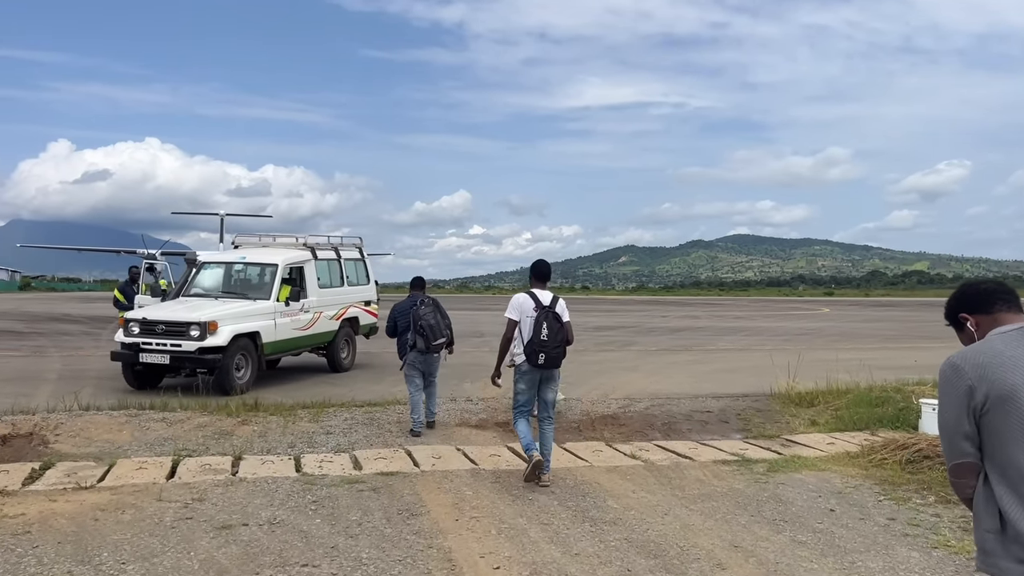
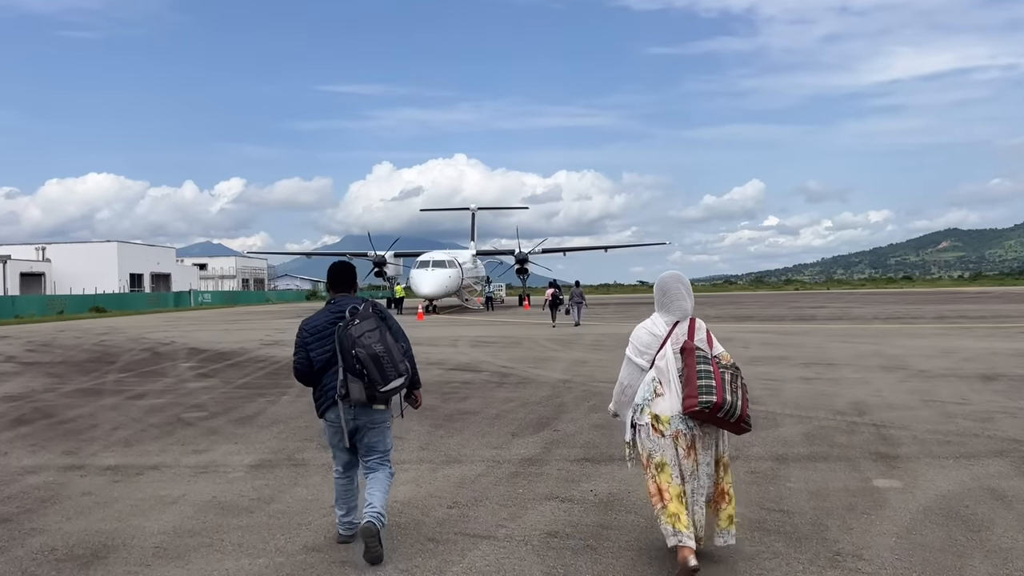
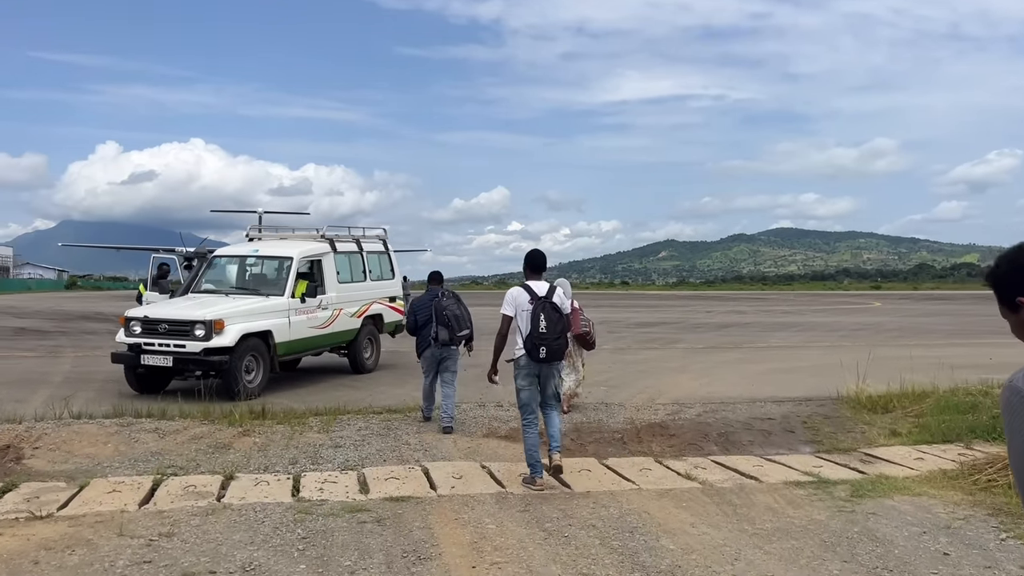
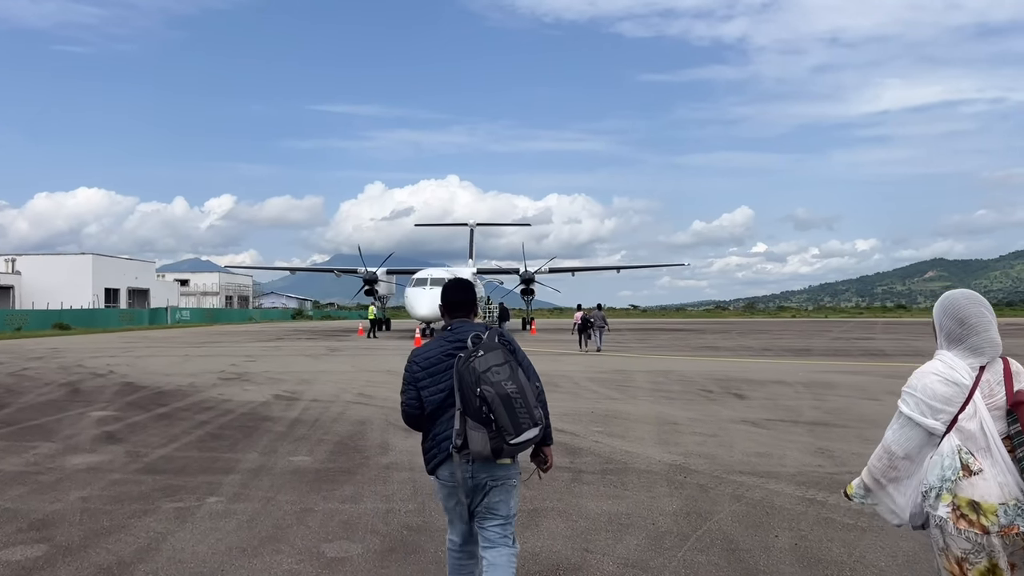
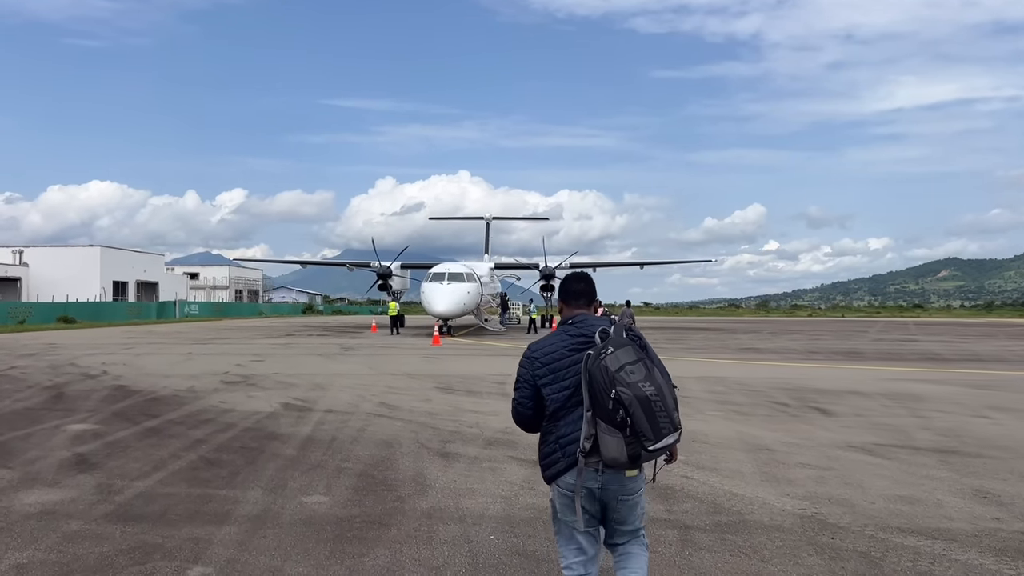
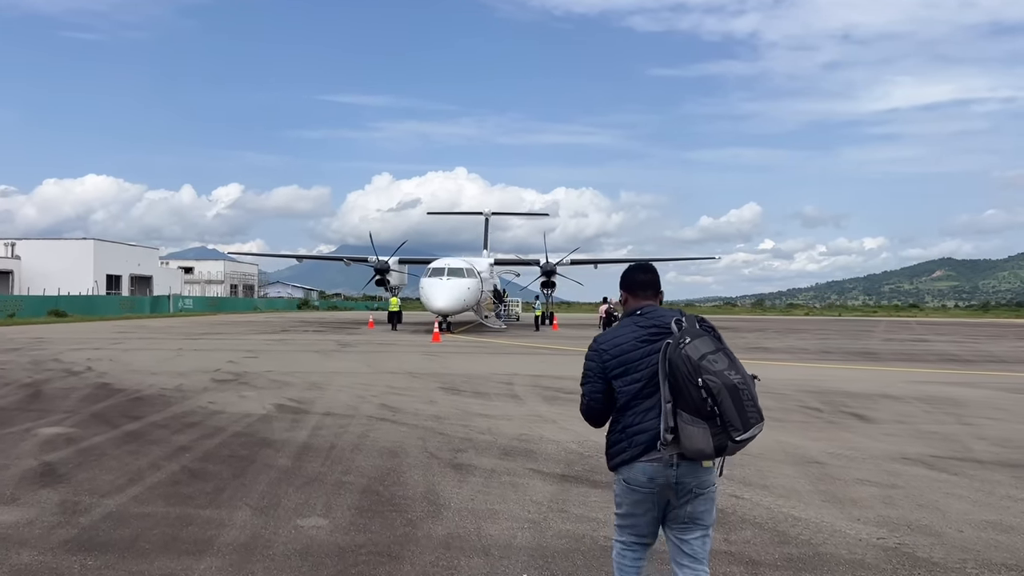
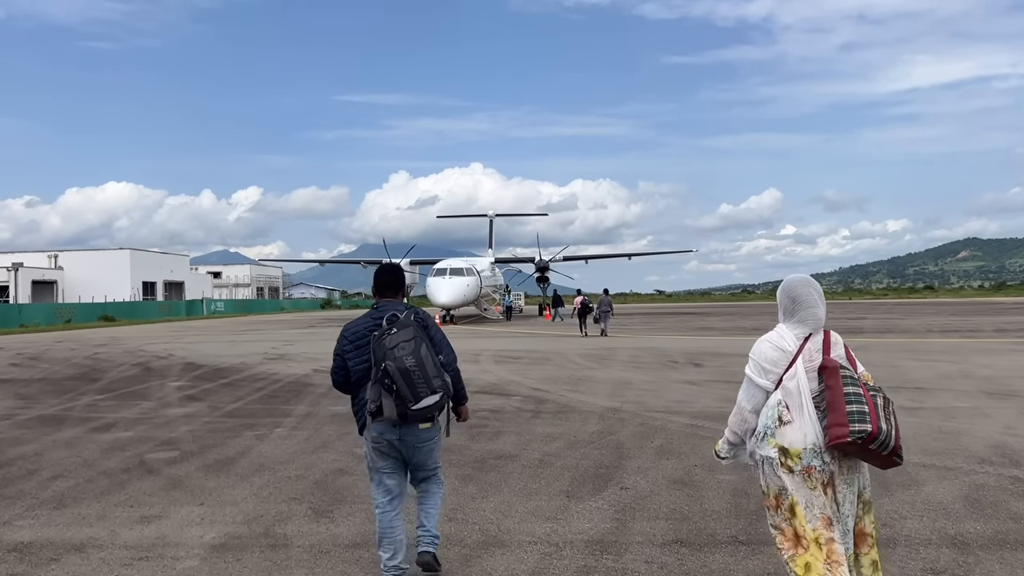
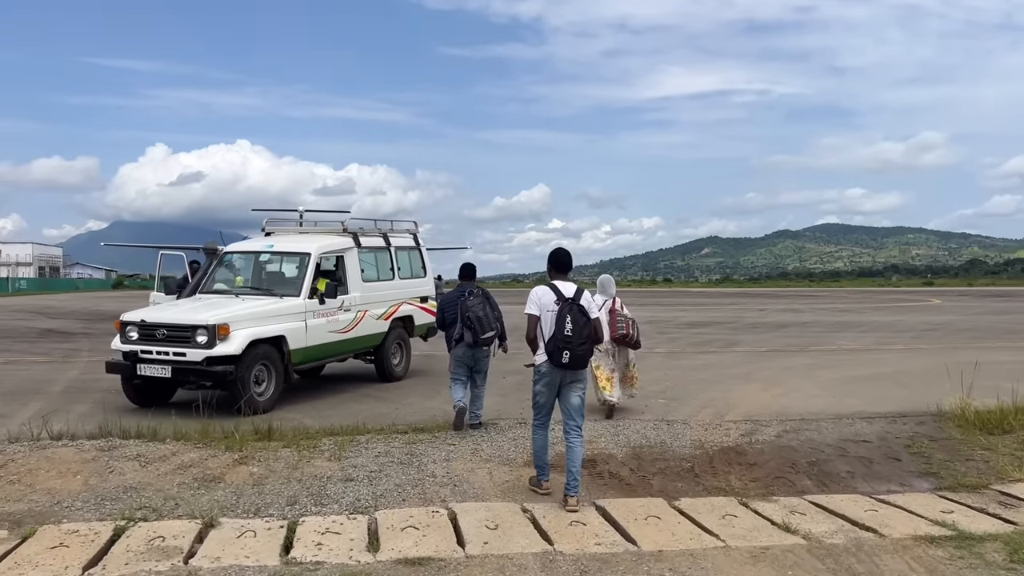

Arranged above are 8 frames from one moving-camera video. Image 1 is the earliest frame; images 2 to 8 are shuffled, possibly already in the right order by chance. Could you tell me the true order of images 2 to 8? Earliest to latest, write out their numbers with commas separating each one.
3, 8, 2, 7, 4, 5, 6
